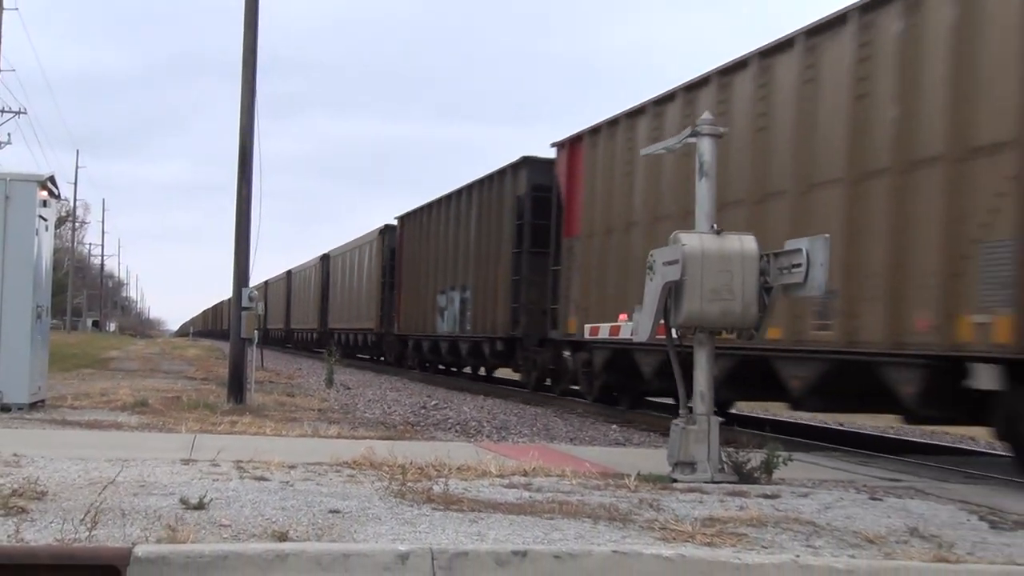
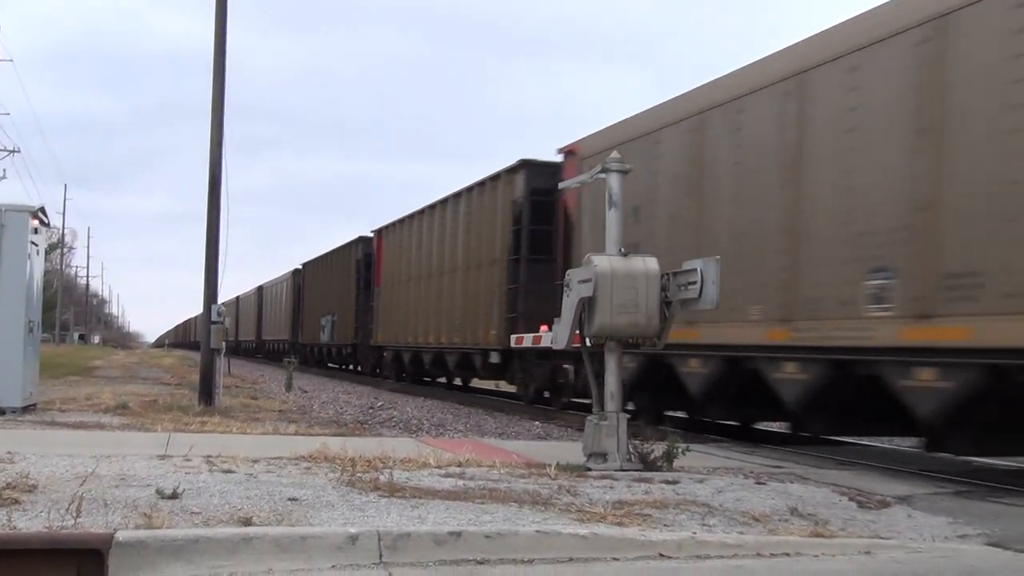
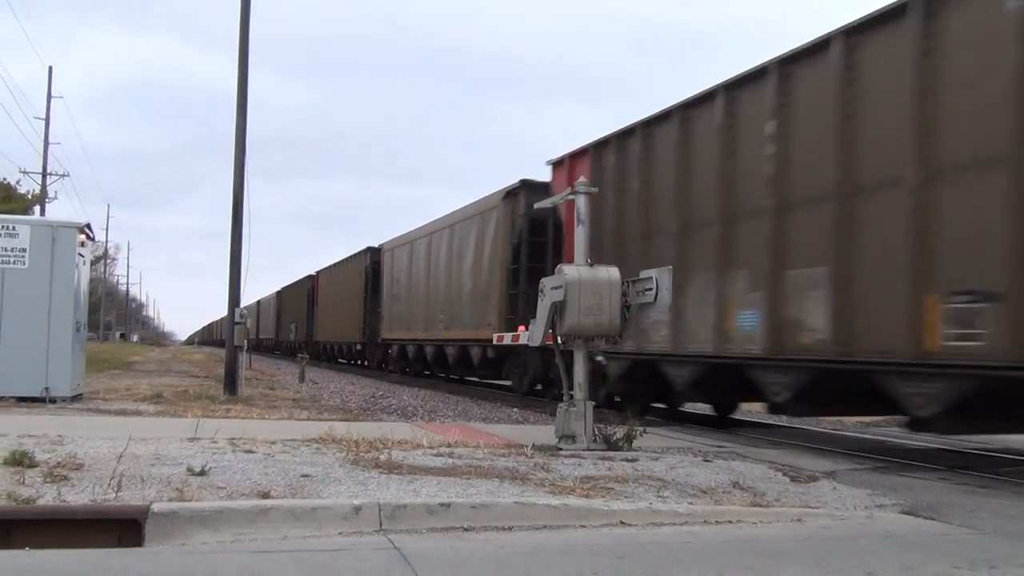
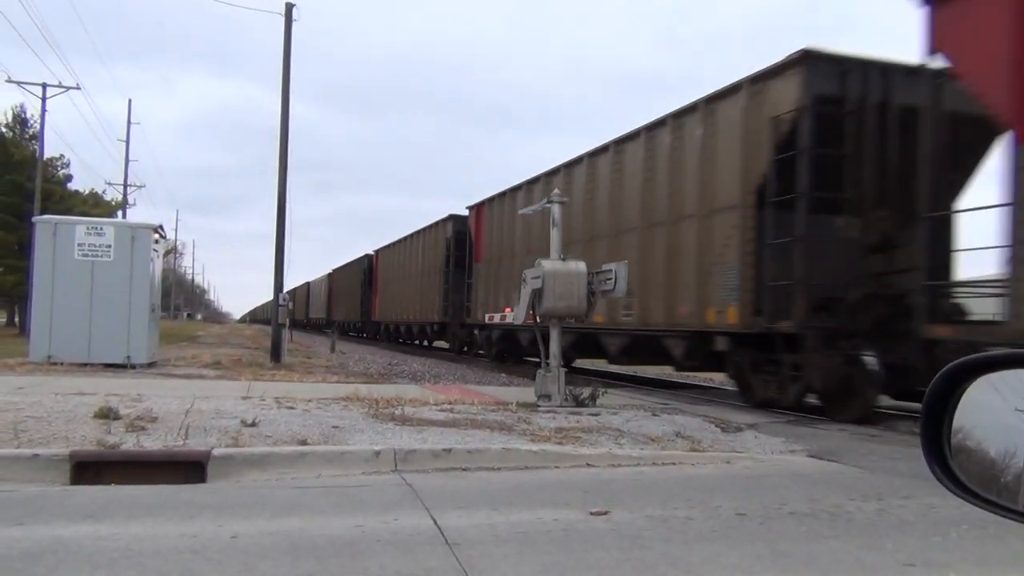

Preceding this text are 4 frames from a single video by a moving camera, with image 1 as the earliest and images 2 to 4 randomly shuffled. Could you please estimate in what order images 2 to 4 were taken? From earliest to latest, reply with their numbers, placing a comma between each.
2, 3, 4
